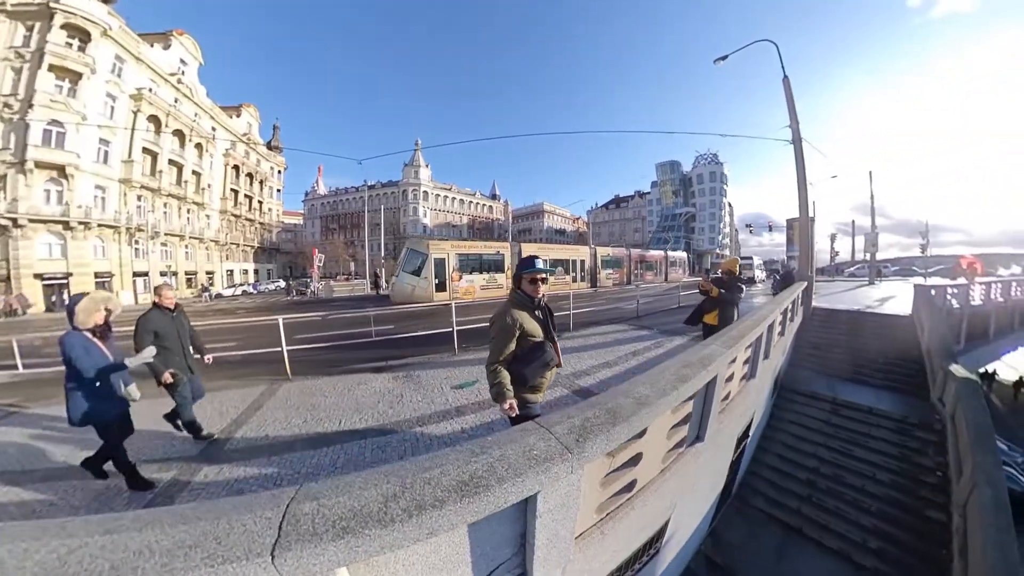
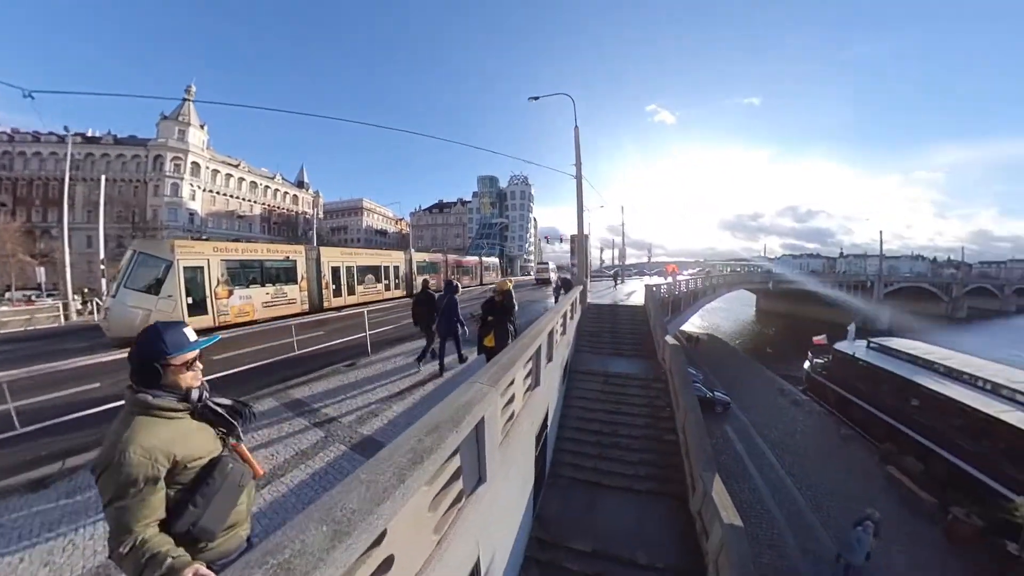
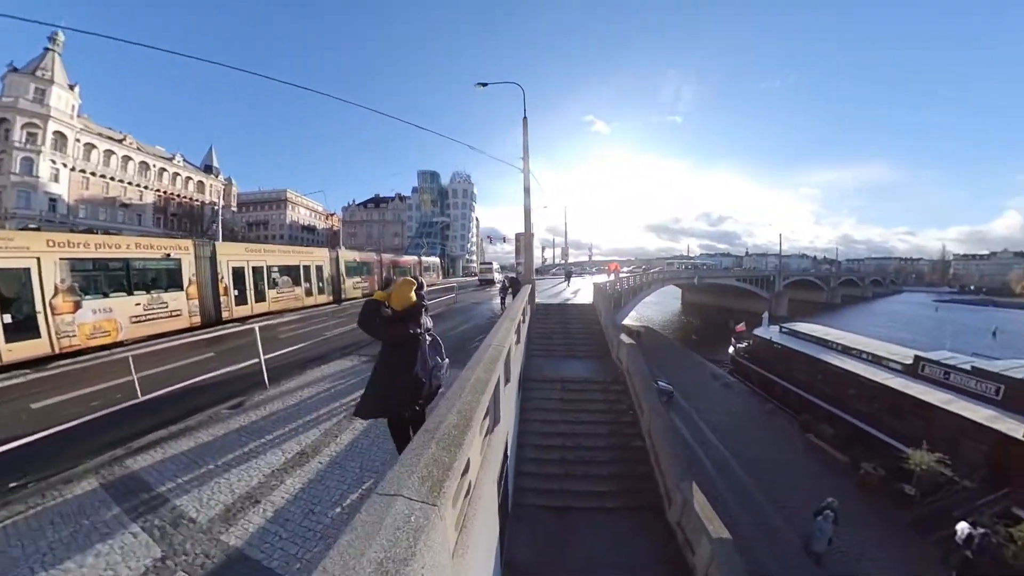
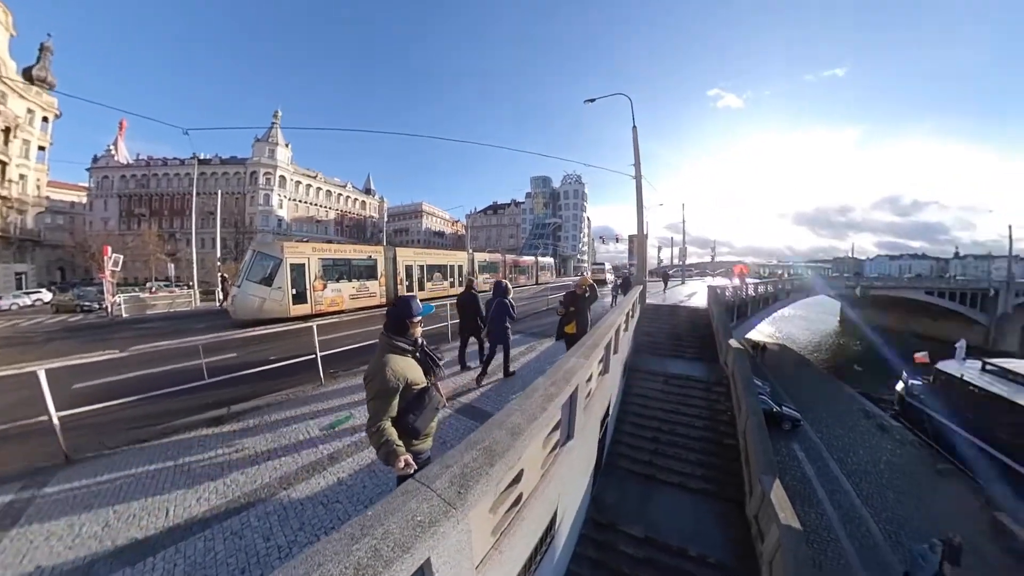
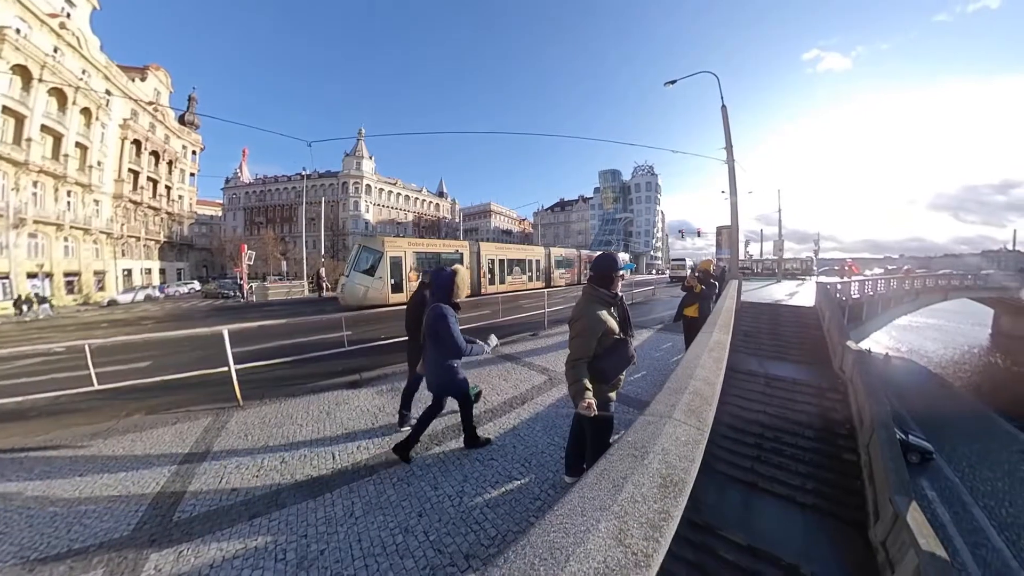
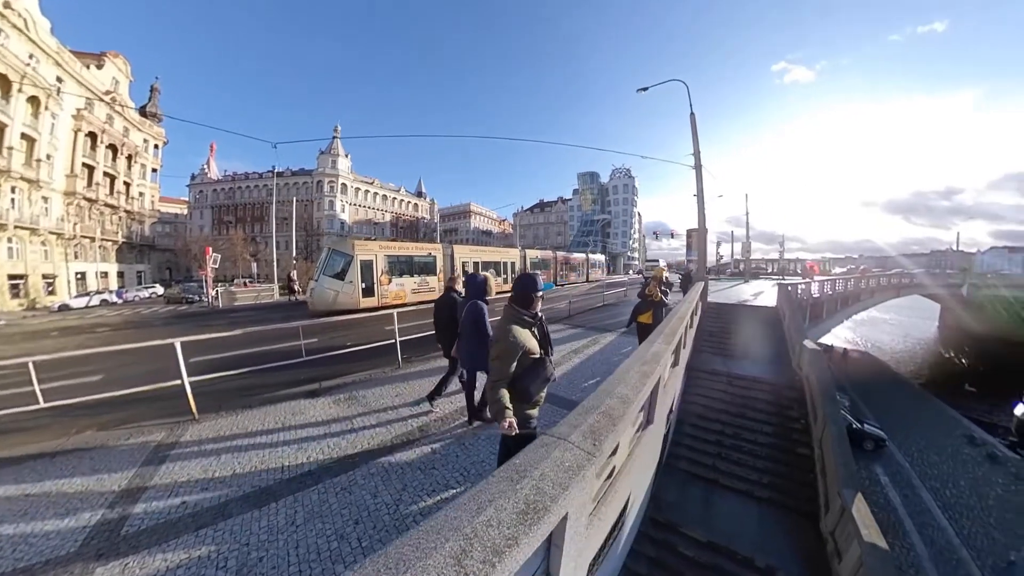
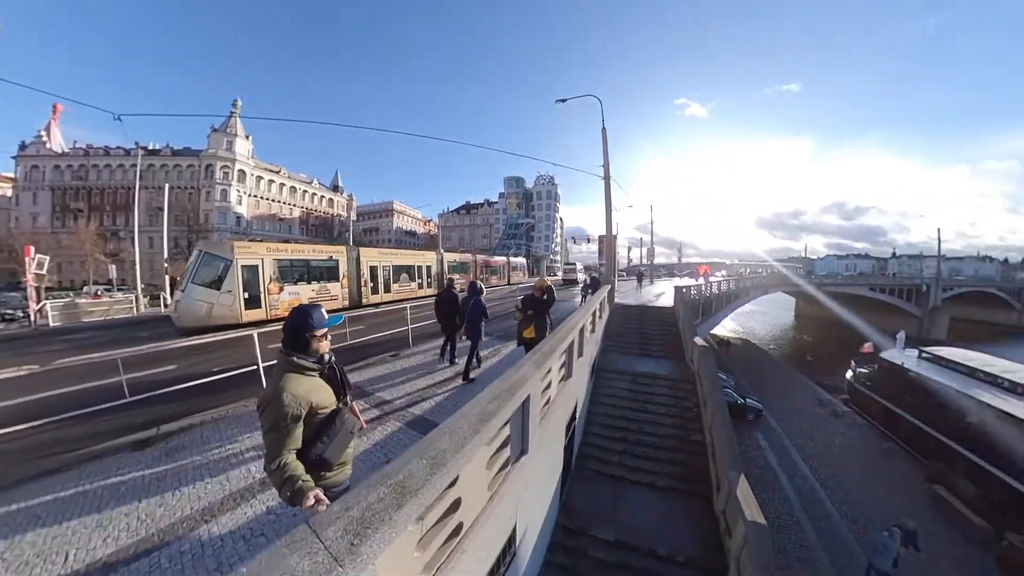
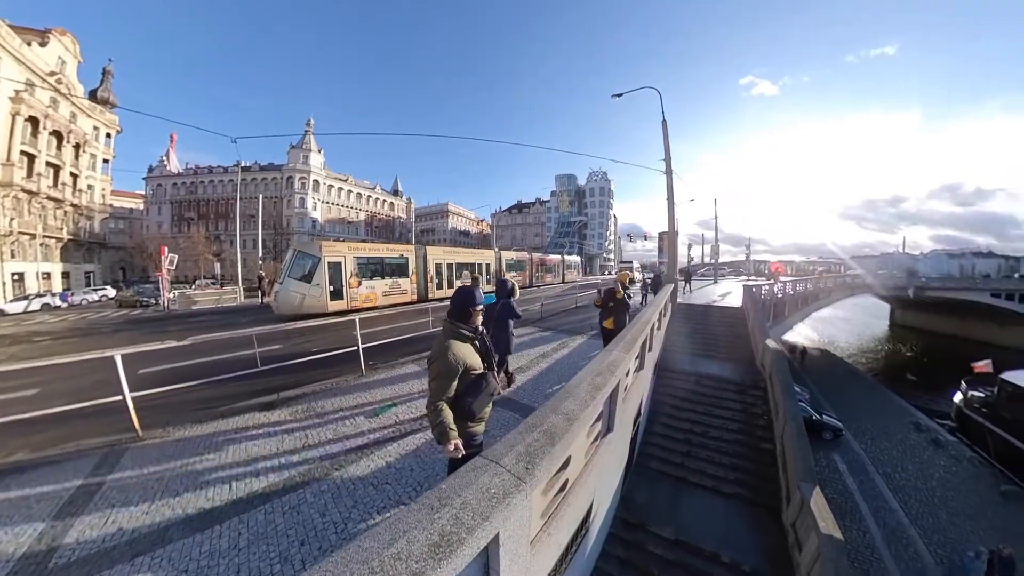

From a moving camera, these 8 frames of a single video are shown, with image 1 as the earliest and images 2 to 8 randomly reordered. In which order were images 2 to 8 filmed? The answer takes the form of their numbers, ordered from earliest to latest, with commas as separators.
5, 6, 8, 4, 7, 2, 3
